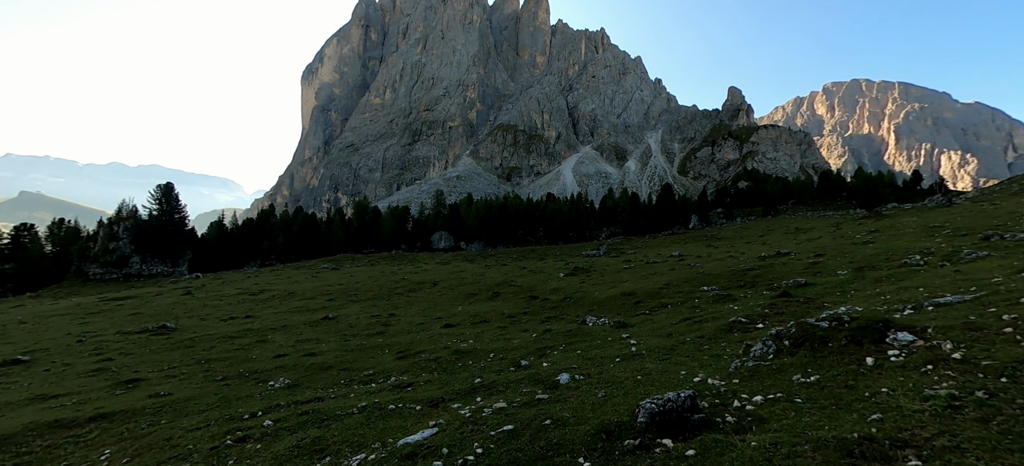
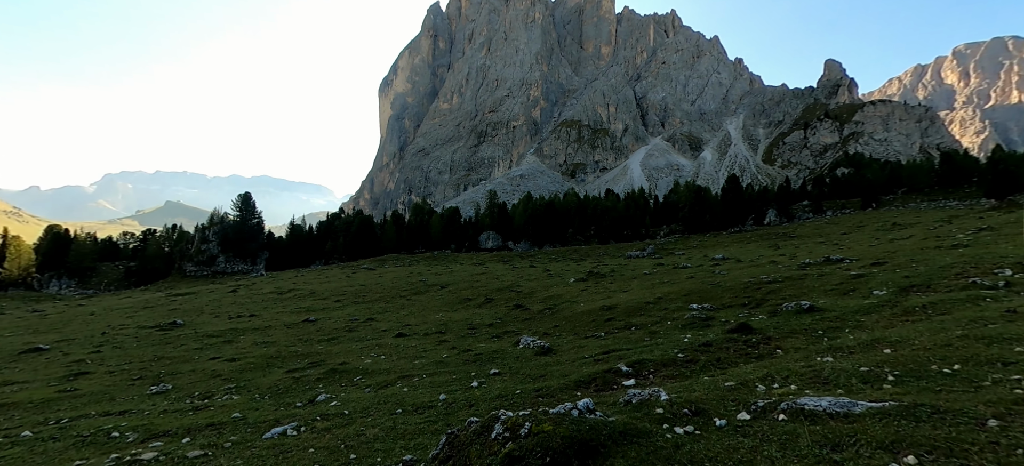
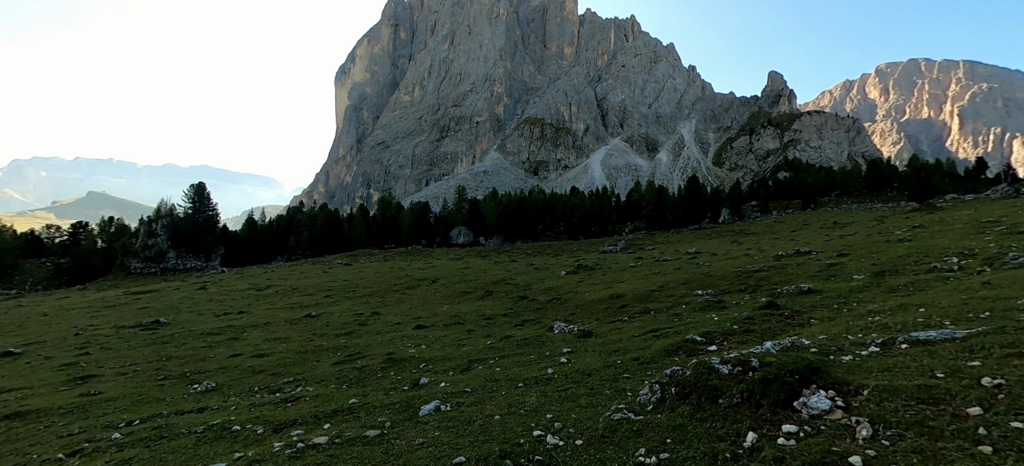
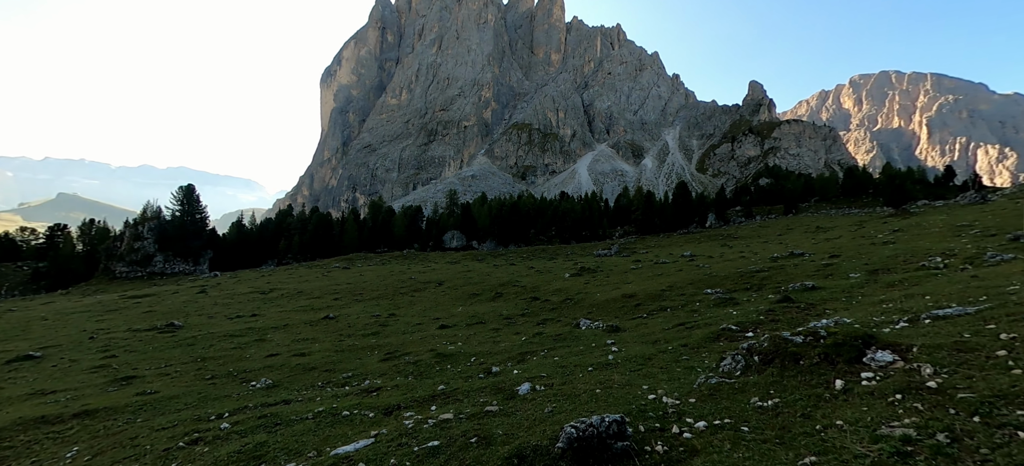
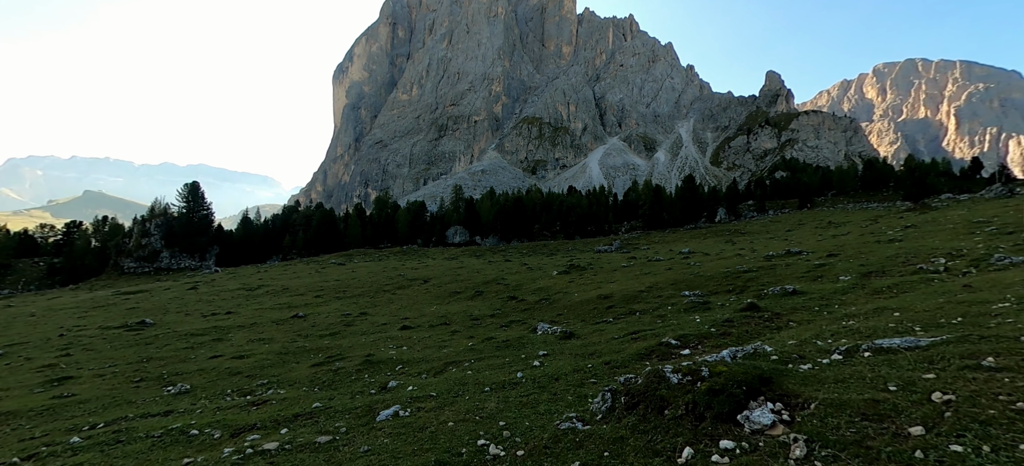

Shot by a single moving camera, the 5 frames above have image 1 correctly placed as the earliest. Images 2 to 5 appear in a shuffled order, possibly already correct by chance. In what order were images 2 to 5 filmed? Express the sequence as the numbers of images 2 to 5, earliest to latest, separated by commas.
4, 3, 5, 2
